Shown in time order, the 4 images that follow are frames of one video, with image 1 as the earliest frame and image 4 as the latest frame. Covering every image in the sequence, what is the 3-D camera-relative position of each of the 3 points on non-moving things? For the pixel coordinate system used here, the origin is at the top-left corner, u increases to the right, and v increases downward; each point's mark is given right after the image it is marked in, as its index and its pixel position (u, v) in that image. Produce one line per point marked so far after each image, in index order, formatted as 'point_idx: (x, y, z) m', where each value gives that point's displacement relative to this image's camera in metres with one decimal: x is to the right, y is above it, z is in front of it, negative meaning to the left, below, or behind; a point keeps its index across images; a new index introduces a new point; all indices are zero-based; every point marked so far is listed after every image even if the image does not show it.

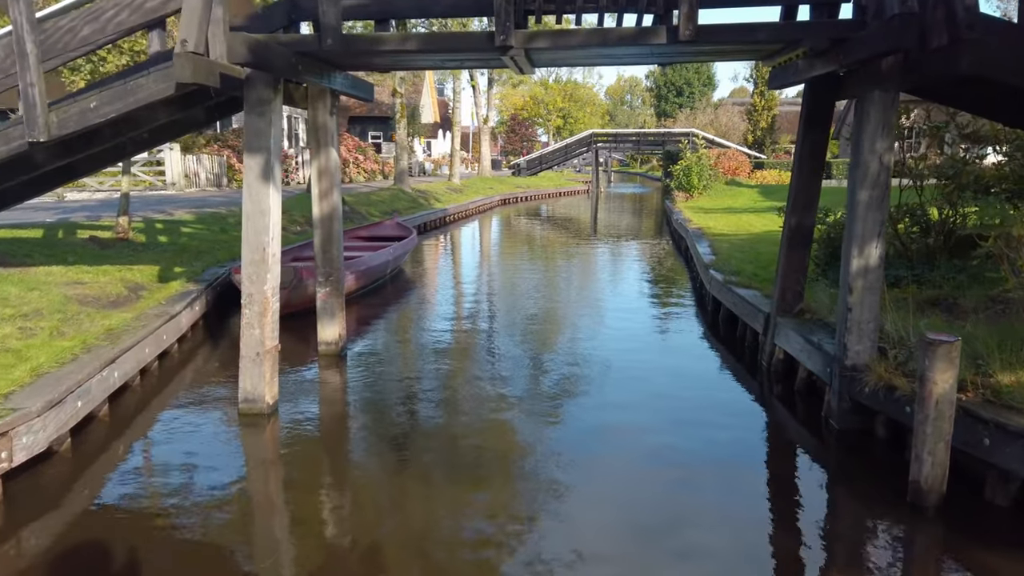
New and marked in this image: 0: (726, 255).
0: (+3.3, +0.5, +11.7) m
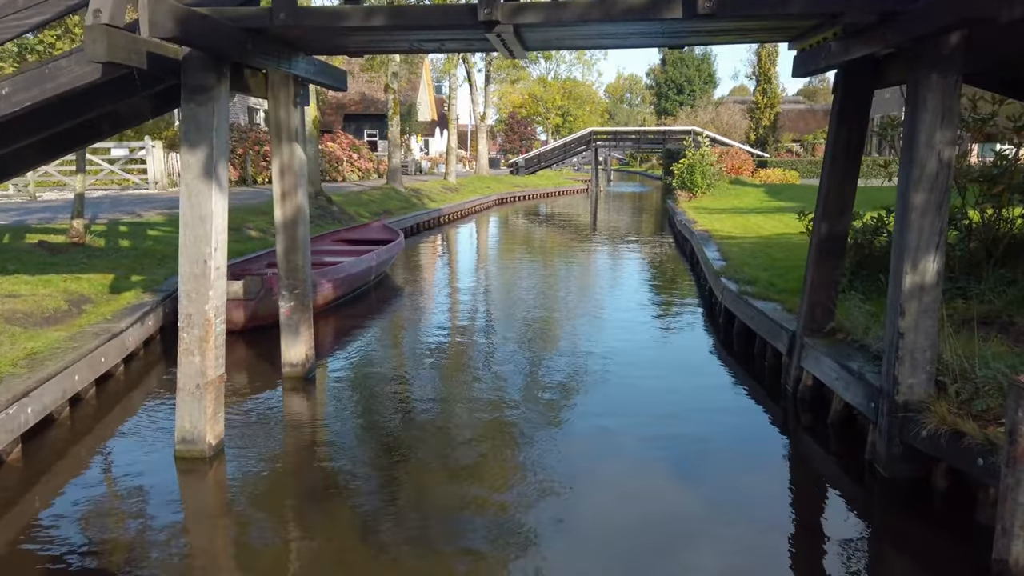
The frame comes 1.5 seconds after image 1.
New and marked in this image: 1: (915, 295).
0: (+3.2, +0.4, +10.8) m
1: (+2.5, 0.0, +4.7) m
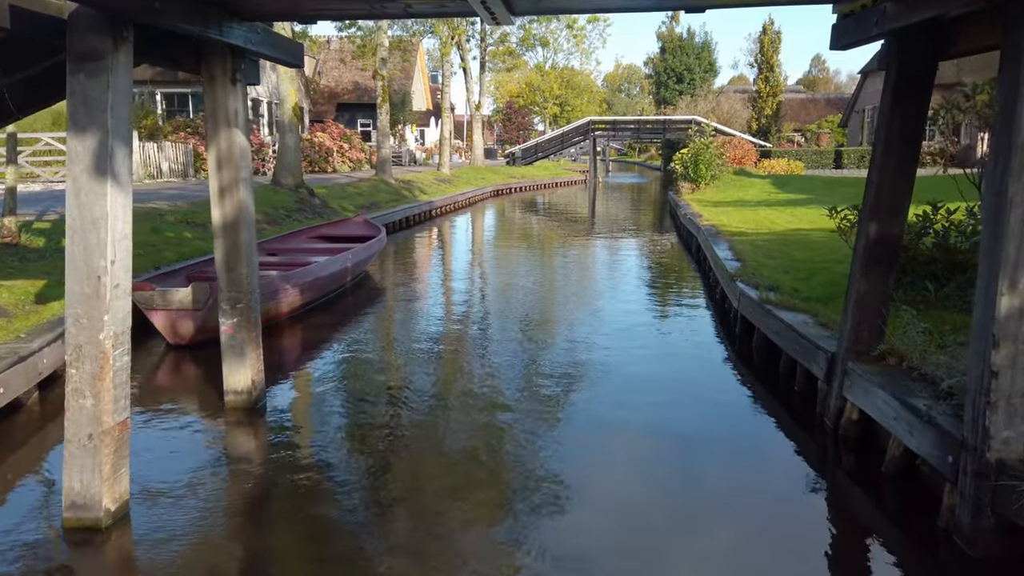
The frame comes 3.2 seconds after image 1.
0: (+3.0, +0.3, +9.7) m
1: (+2.4, -0.2, +3.6) m
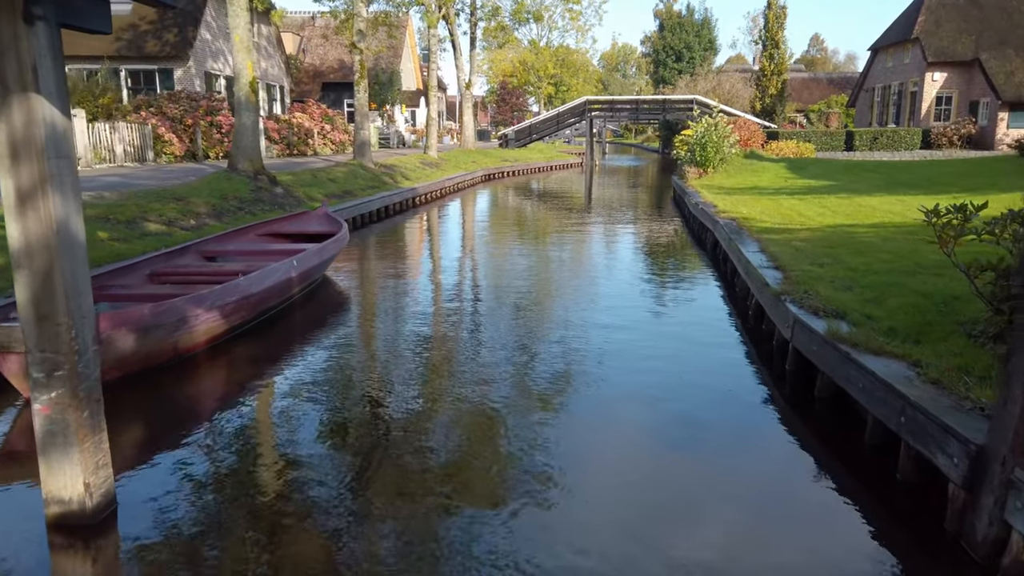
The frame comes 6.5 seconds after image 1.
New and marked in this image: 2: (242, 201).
0: (+2.9, +0.1, +7.7) m
1: (+2.2, -0.5, +1.6) m
2: (-4.8, +1.5, +13.6) m
